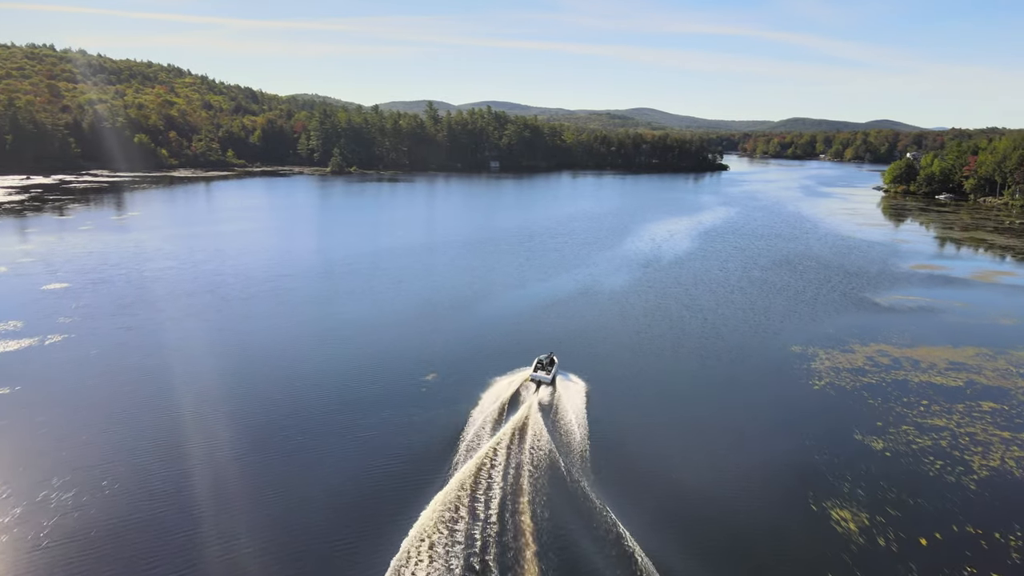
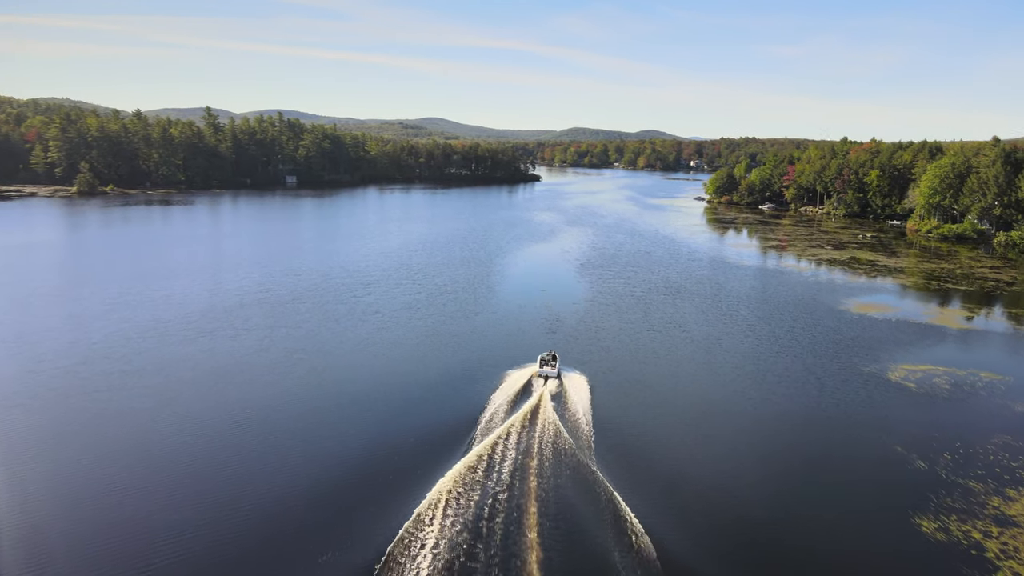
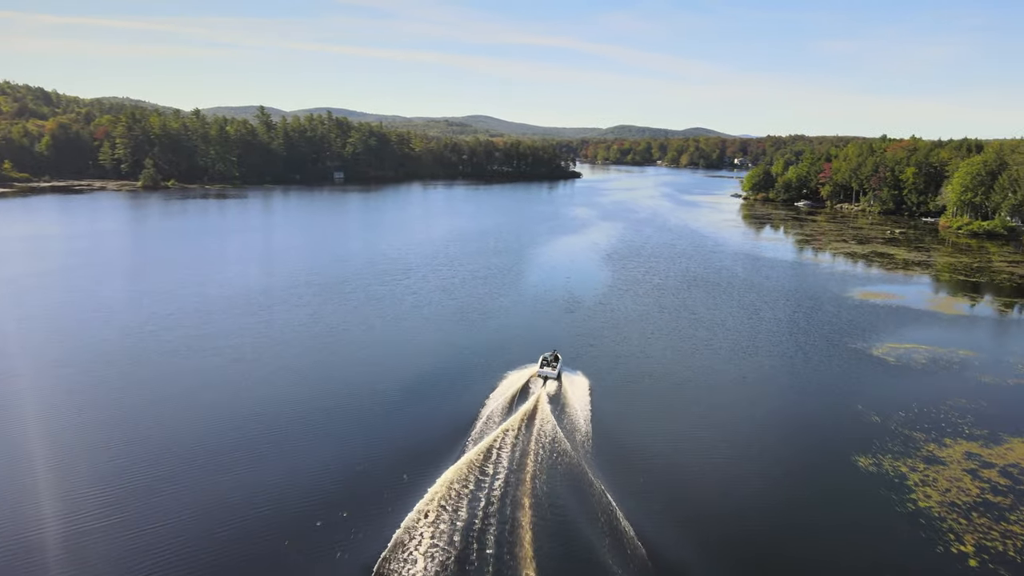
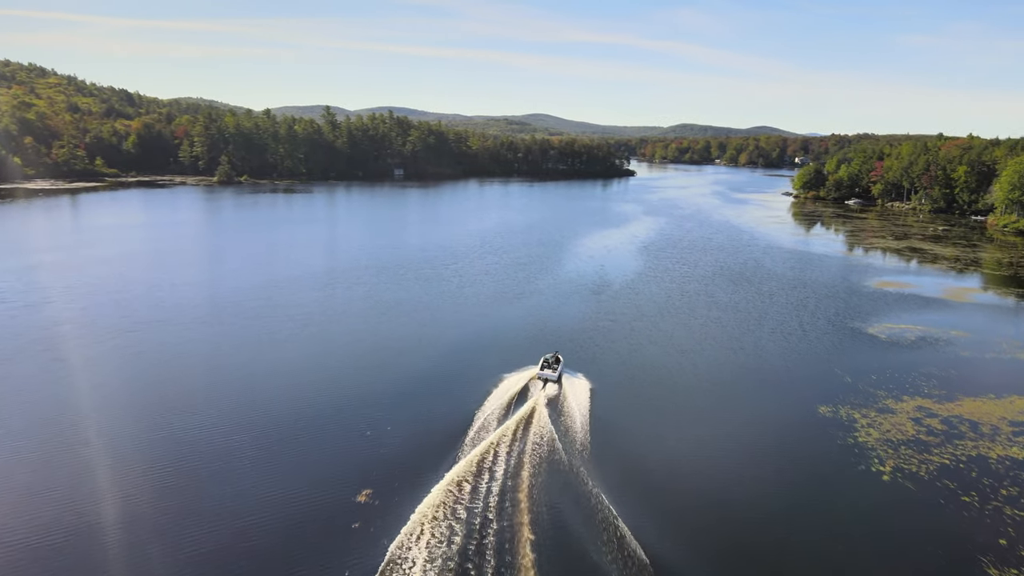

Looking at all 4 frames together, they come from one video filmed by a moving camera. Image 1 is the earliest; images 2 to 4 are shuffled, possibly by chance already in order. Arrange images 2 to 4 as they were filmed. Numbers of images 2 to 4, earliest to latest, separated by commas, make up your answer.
4, 3, 2
